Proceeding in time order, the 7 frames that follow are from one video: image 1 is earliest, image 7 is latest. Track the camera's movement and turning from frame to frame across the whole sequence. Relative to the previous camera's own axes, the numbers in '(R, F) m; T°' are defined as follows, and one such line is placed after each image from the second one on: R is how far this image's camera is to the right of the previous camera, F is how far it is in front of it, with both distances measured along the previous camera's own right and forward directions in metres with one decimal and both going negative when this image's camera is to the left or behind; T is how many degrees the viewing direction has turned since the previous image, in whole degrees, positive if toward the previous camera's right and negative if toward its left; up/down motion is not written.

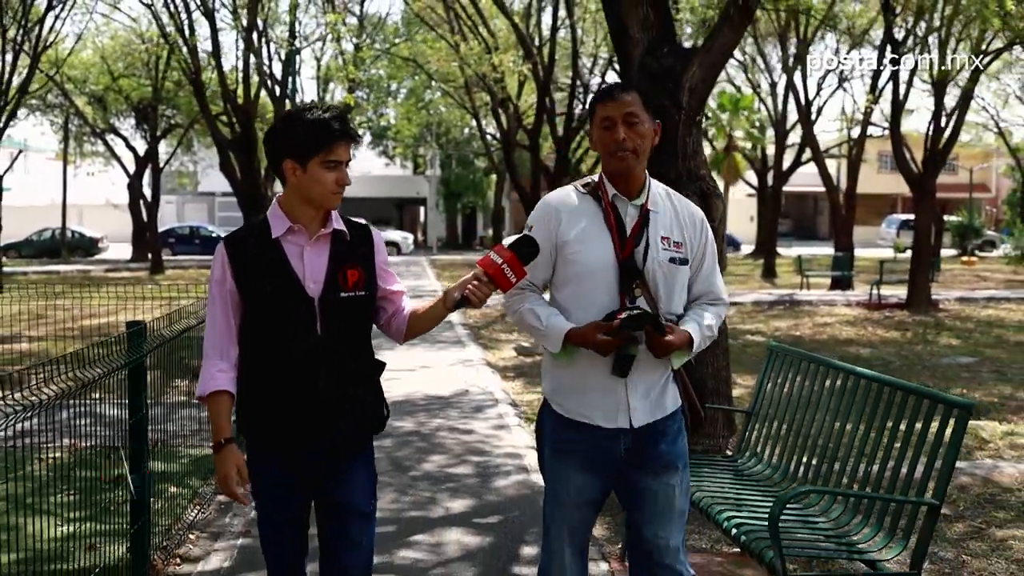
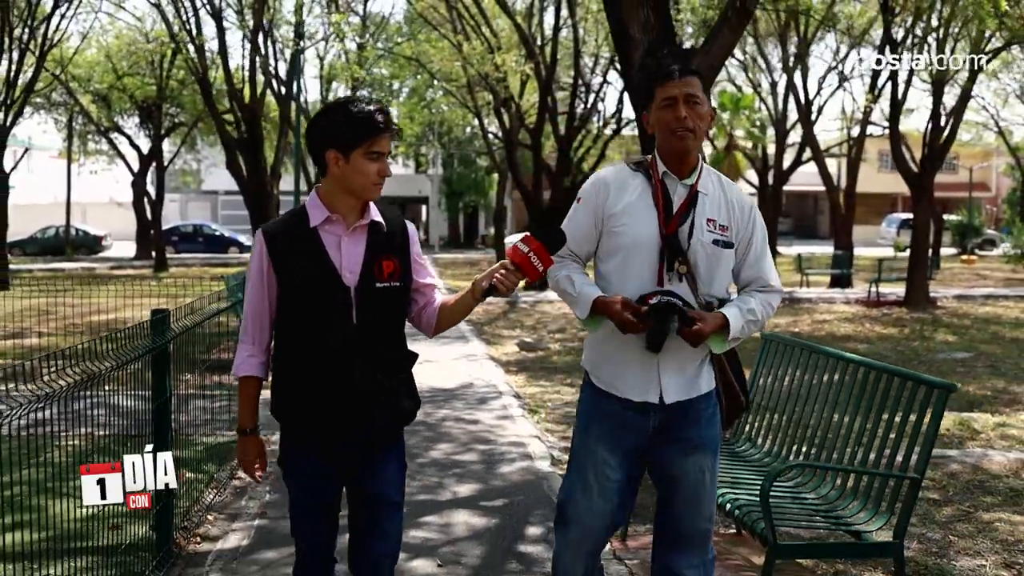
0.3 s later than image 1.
(0.0, -0.2) m; 0°
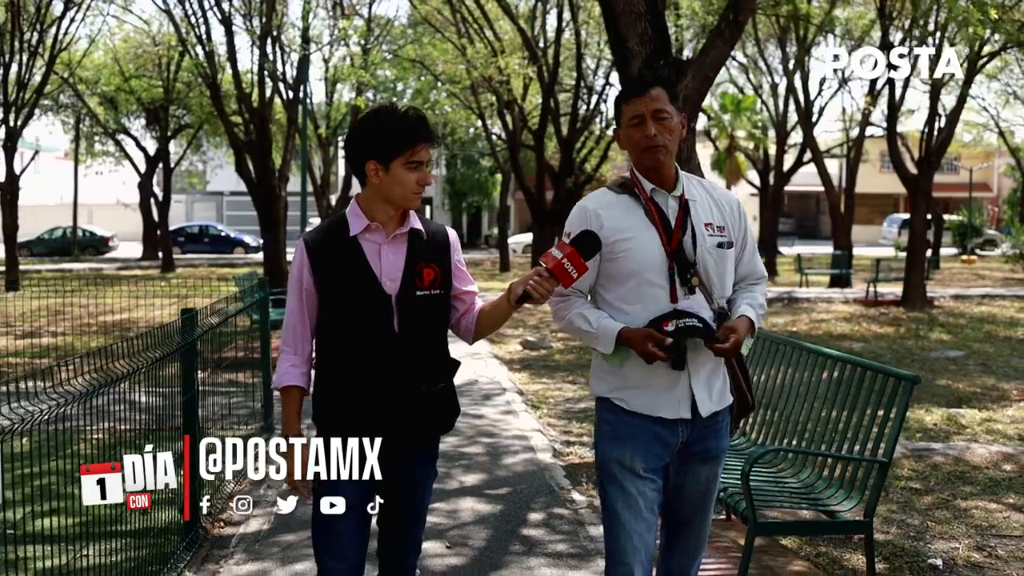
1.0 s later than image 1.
(0.0, -0.4) m; 0°
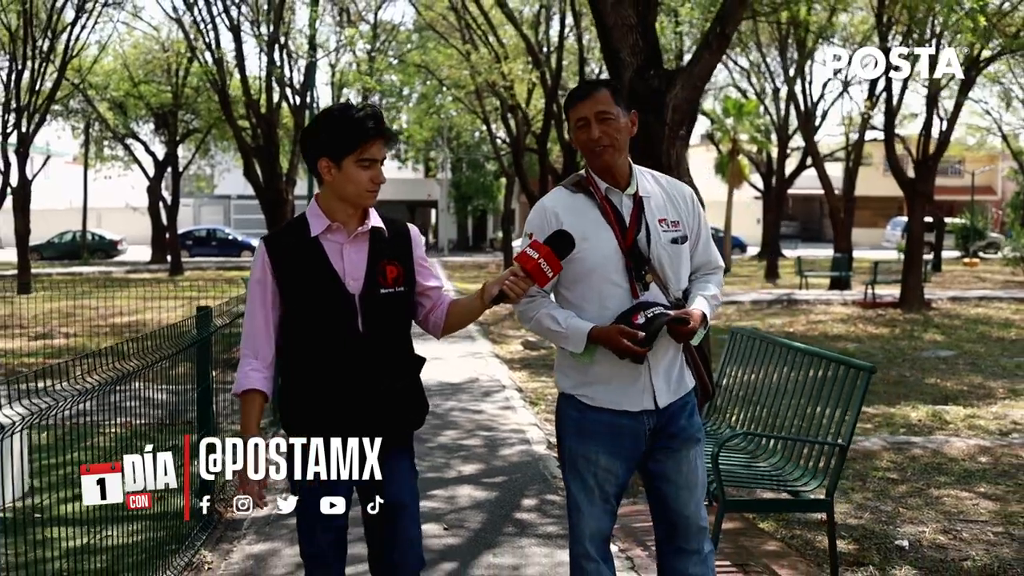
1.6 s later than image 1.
(+0.1, -0.4) m; 0°
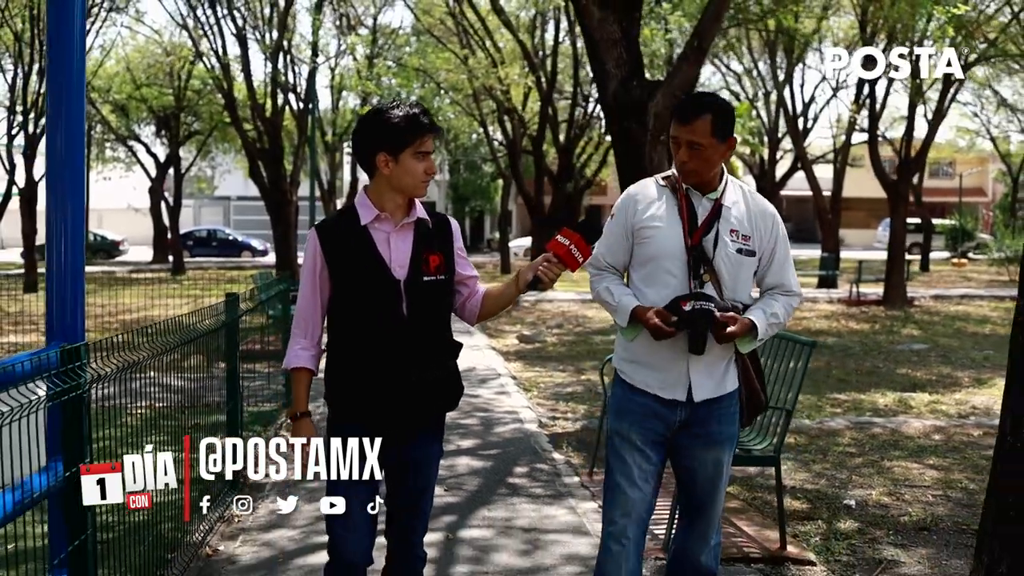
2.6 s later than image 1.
(0.0, -0.7) m; 0°
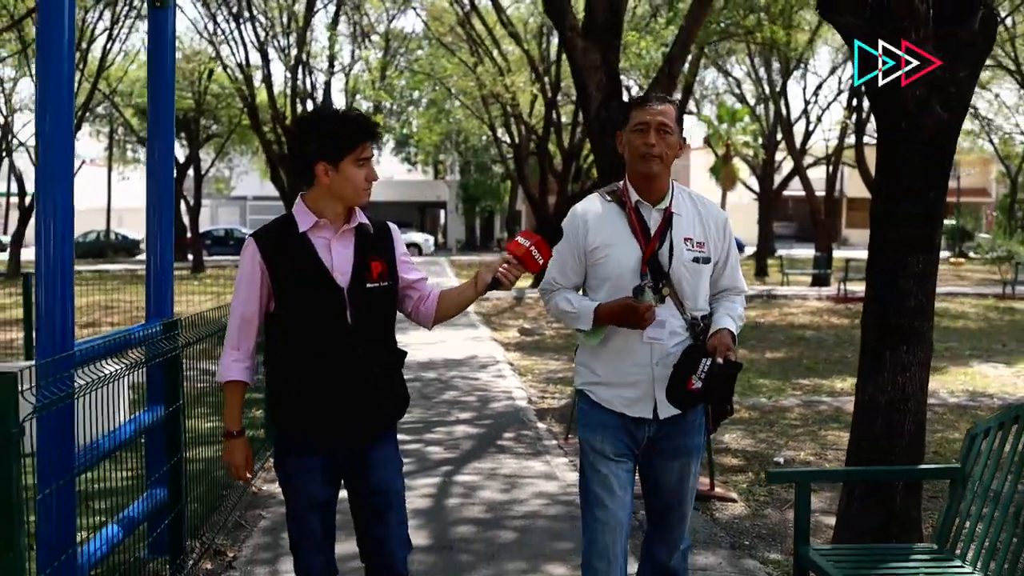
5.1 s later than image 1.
(+0.2, -1.3) m; -1°
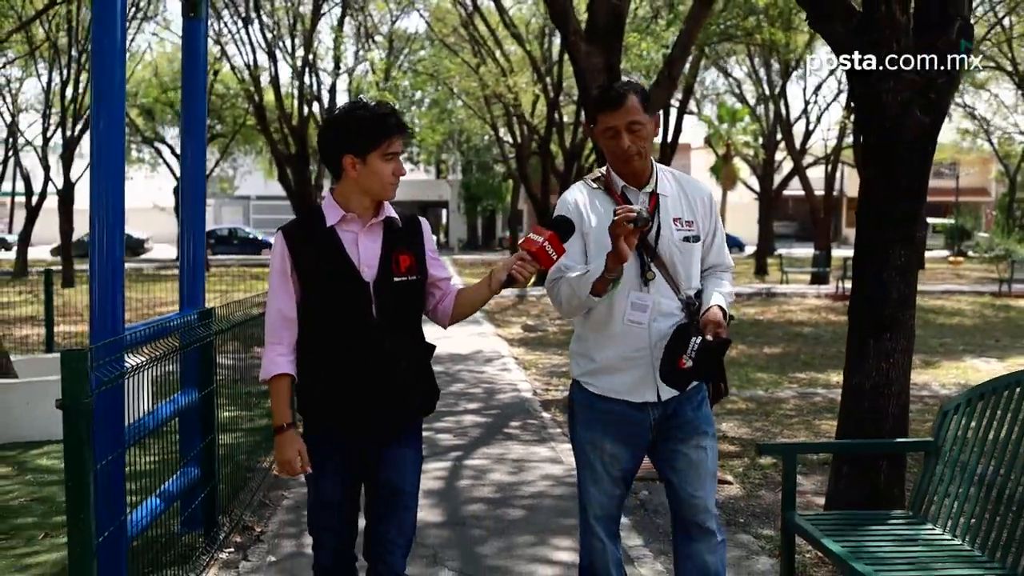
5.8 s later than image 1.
(0.0, -0.4) m; 0°
